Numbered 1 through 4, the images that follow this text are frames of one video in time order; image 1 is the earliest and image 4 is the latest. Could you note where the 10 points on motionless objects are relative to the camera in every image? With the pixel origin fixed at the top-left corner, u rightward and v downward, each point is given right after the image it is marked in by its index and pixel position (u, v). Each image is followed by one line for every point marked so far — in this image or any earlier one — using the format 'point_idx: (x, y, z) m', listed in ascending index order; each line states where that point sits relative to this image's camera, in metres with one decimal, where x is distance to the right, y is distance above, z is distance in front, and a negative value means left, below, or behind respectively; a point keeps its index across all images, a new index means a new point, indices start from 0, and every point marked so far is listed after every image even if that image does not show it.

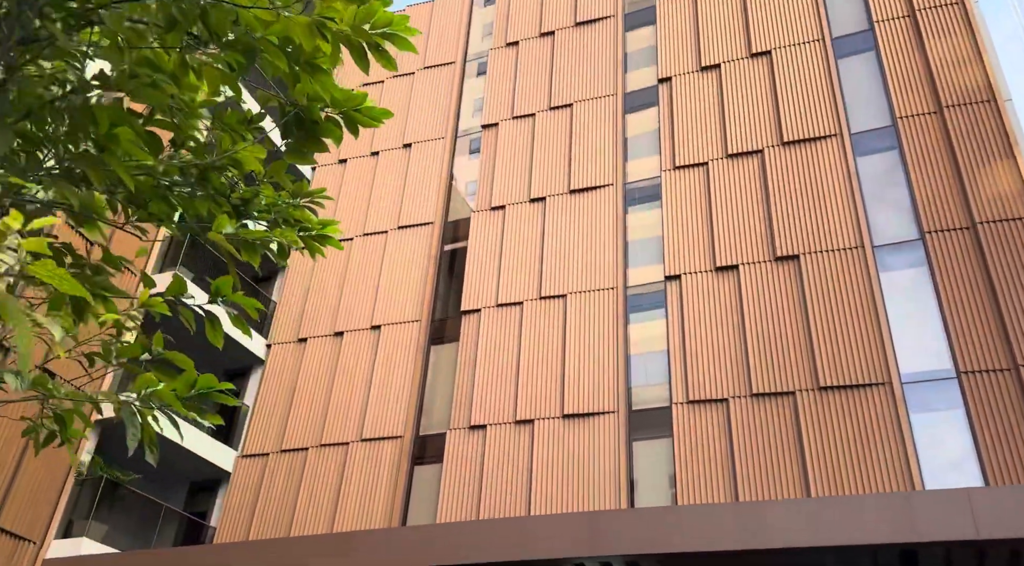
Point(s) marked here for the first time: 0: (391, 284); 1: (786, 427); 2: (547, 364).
0: (-2.2, 0.0, +16.8) m
1: (+3.8, -2.0, +12.7) m
2: (+0.6, -1.3, +14.8) m
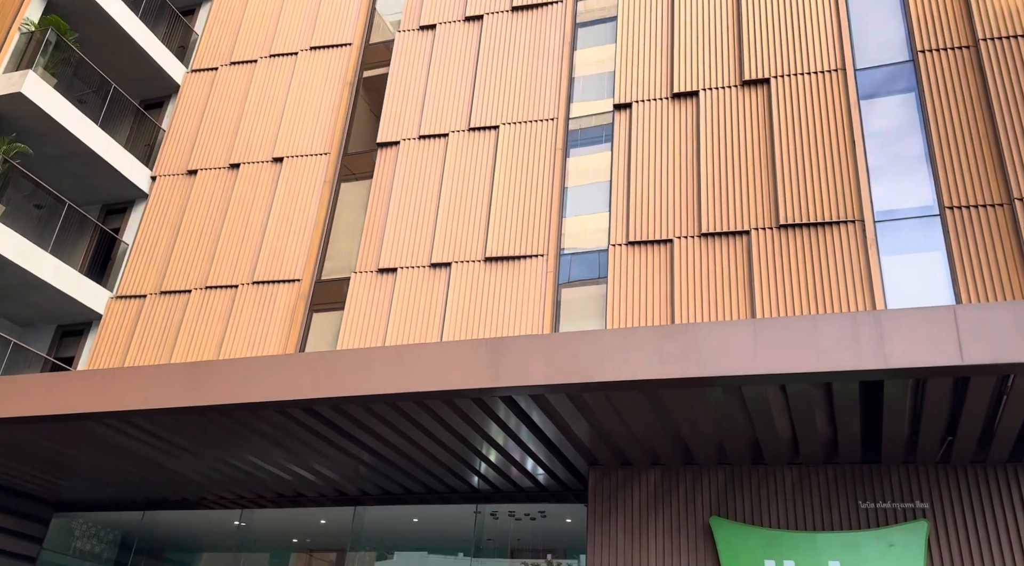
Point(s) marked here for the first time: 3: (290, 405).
0: (-3.4, +2.7, +14.5) m
1: (+2.6, +0.2, +10.8) m
2: (-0.6, +1.1, +12.8) m
3: (-2.2, -1.2, +9.2) m
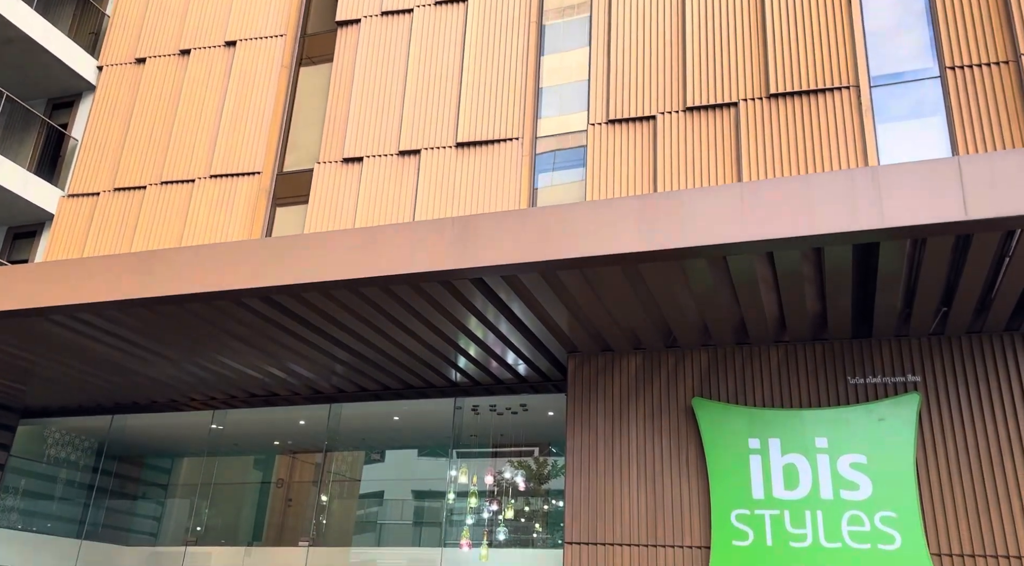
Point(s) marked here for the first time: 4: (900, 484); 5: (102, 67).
0: (-3.8, +4.3, +13.5) m
1: (+2.3, +1.5, +10.2) m
2: (-0.9, +2.6, +12.0) m
3: (-2.5, -0.1, +8.7) m
4: (+3.6, -1.9, +8.6) m
5: (-6.2, +3.2, +13.9) m
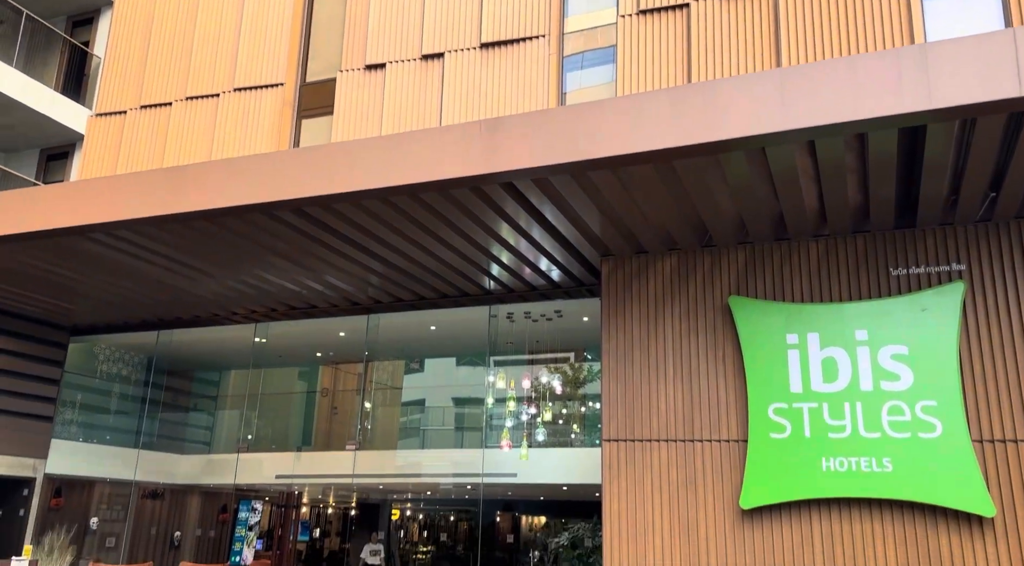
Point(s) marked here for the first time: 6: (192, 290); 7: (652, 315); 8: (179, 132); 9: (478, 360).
0: (-3.5, +5.5, +13.1) m
1: (+2.6, +2.7, +9.7) m
2: (-0.6, +3.8, +11.6) m
3: (-2.2, +0.7, +8.6) m
4: (+4.0, -0.8, +8.5) m
5: (-5.8, +4.5, +13.7) m
6: (-4.3, -0.1, +12.2) m
7: (+1.5, -0.3, +9.6) m
8: (-4.5, +2.0, +12.4) m
9: (-0.5, -1.0, +12.1) m
